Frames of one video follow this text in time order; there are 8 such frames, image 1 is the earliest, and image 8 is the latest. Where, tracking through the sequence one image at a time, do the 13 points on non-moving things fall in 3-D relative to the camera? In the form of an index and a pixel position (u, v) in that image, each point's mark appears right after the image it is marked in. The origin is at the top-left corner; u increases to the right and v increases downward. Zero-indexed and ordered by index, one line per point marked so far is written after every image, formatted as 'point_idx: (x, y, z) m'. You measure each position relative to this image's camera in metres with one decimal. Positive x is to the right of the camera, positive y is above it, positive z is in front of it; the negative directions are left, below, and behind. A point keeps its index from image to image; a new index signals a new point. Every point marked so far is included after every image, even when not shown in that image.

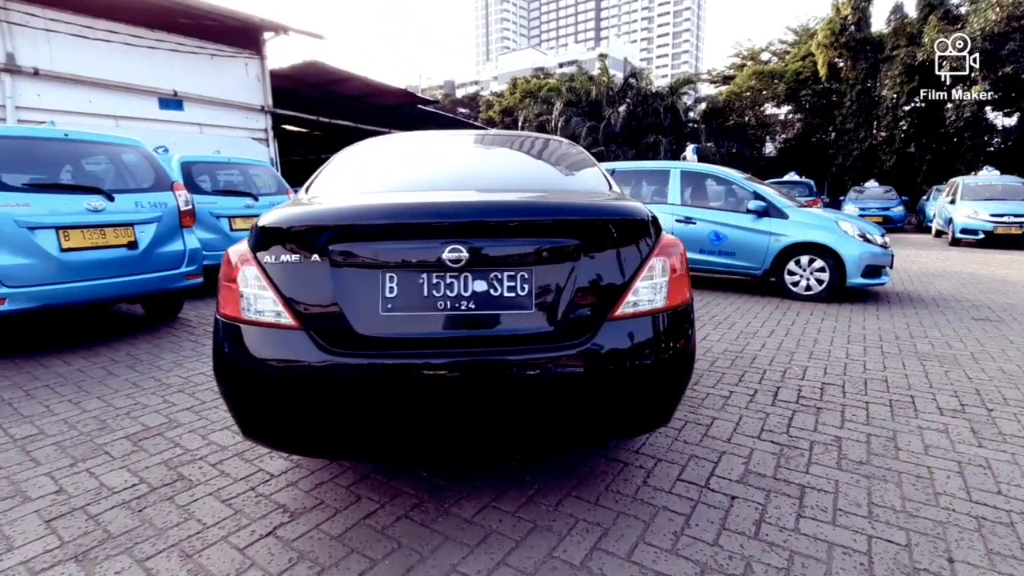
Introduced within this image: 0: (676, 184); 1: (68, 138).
0: (+2.3, +1.5, +7.4) m
1: (-4.1, +1.4, +4.8) m
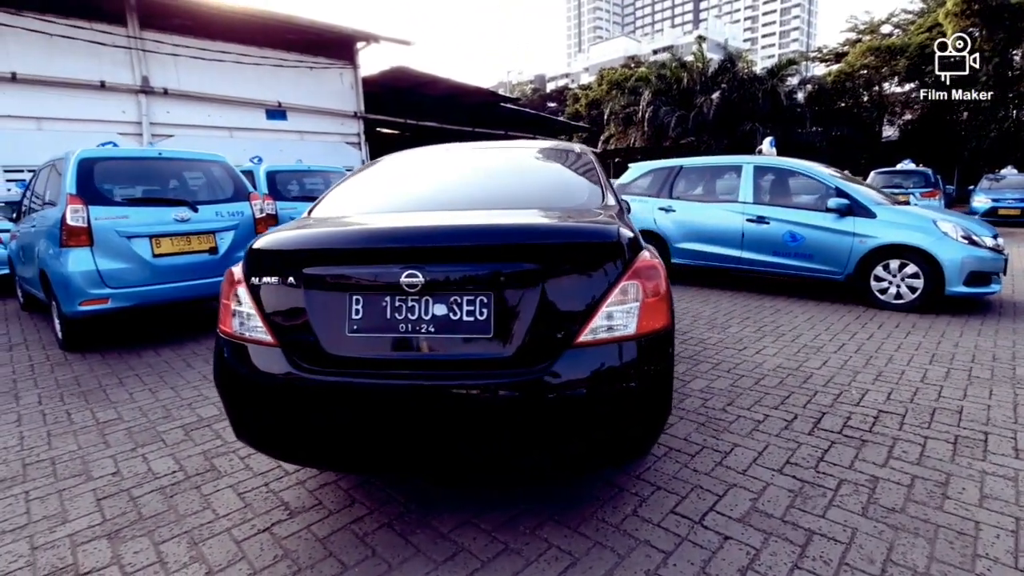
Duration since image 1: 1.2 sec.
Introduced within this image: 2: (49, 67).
0: (+3.1, +1.4, +6.9) m
1: (-3.7, +1.4, +5.4) m
2: (-9.5, +4.6, +10.8) m
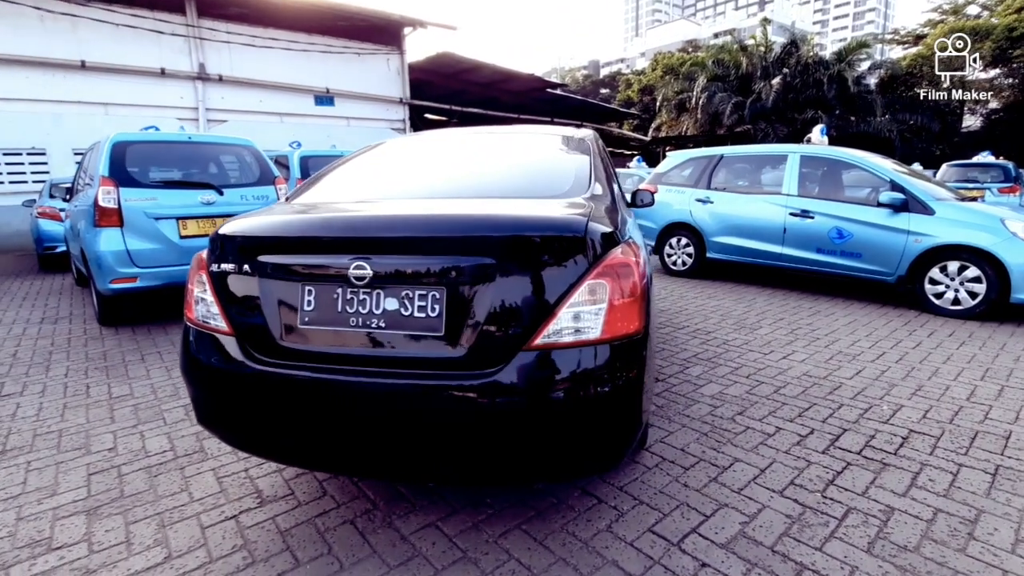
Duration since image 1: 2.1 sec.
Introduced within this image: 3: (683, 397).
0: (+3.5, +1.4, +6.4) m
1: (-3.4, +1.6, +5.6) m
2: (-8.6, +5.1, +11.4) m
3: (+1.1, -0.7, +3.4) m
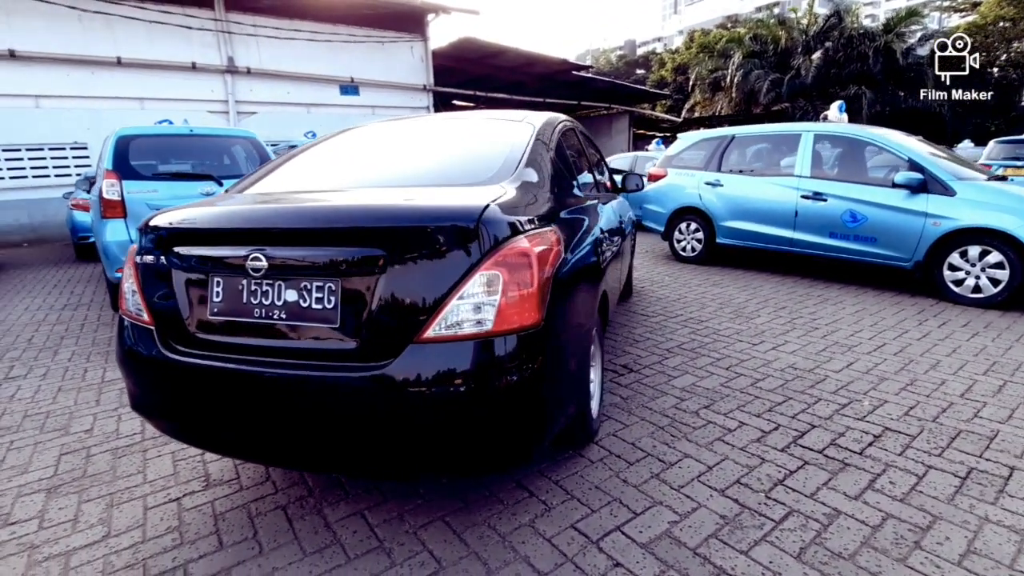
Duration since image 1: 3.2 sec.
0: (+3.4, +1.6, +6.0) m
1: (-3.5, +1.7, +5.7) m
2: (-8.3, +5.4, +11.8) m
3: (+0.9, -0.6, +3.3) m
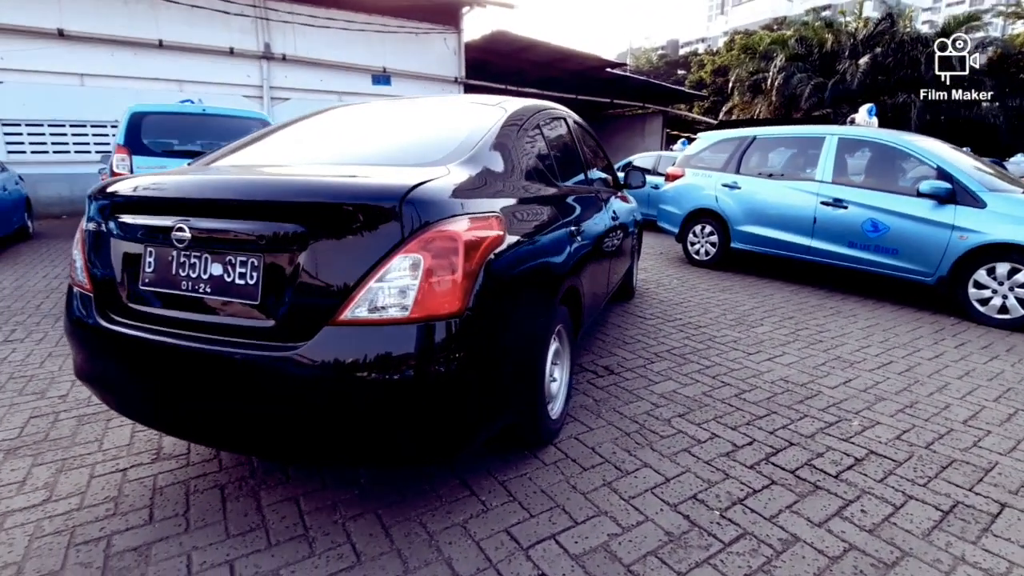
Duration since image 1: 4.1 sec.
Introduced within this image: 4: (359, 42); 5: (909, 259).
0: (+3.5, +1.5, +5.7) m
1: (-3.4, +2.0, +5.8) m
2: (-7.6, +5.9, +12.2) m
3: (+0.7, -0.6, +3.2) m
4: (-4.2, +6.8, +14.3) m
5: (+3.8, +0.3, +5.0) m
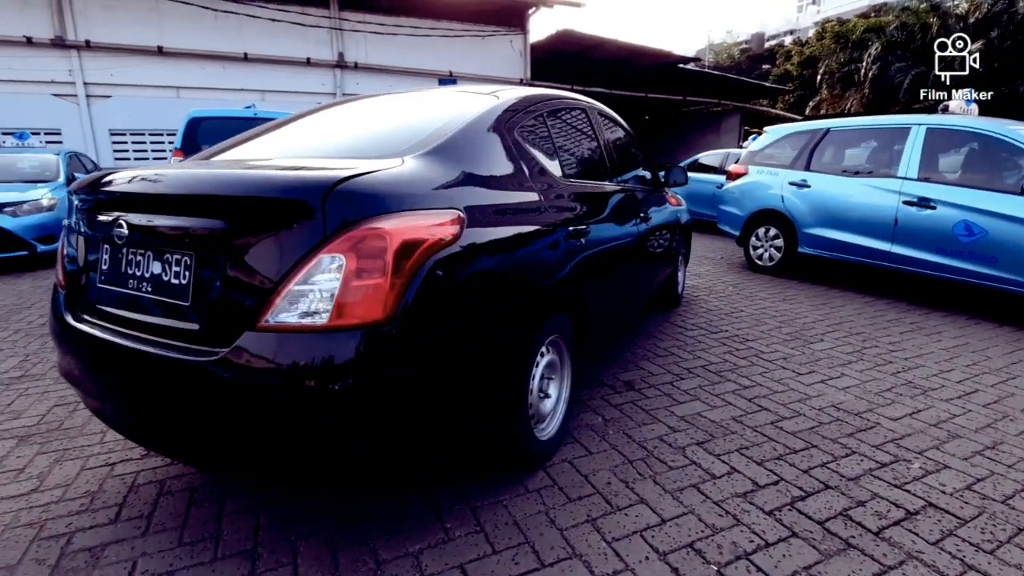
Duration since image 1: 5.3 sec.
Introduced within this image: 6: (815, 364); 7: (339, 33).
0: (+3.9, +1.3, +5.0) m
1: (-2.9, +2.0, +6.0) m
2: (-6.1, +6.0, +12.9) m
3: (+0.7, -0.7, +2.8) m
4: (-2.5, +6.8, +14.6) m
5: (+4.1, +0.2, +4.2) m
6: (+2.0, -0.5, +3.5) m
7: (-4.6, +6.7, +13.5) m
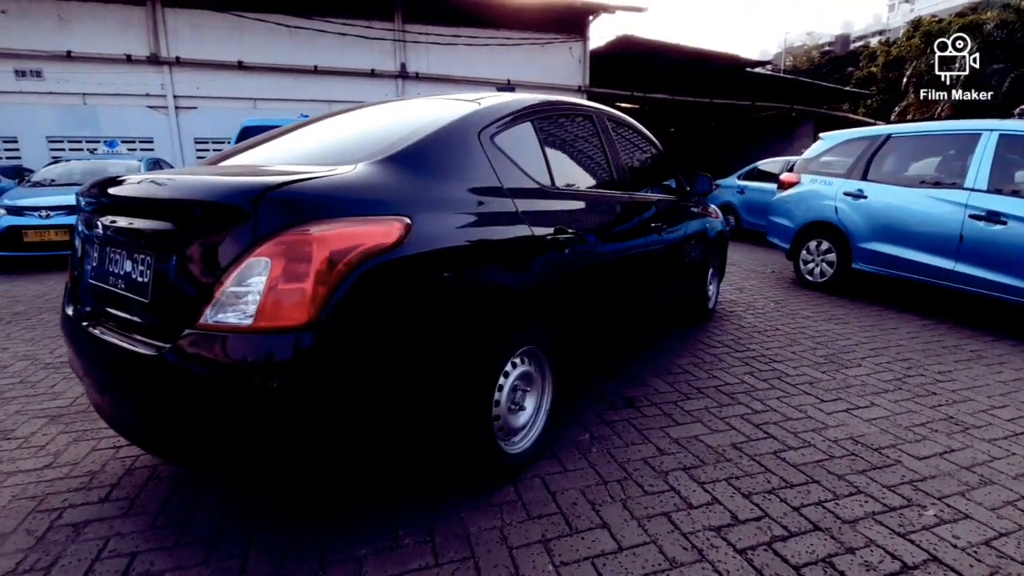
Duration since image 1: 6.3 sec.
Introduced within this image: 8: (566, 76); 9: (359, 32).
0: (+4.1, +1.1, +4.5) m
1: (-2.5, +2.0, +6.3) m
2: (-4.7, +6.0, +13.6) m
3: (+0.6, -0.8, +2.7) m
4: (-0.8, +6.6, +14.9) m
5: (+4.2, 0.0, +3.7) m
6: (+2.1, -0.6, +3.2) m
7: (-3.1, +6.6, +14.1) m
8: (+1.6, +6.5, +15.8) m
9: (-4.1, +6.8, +13.7) m
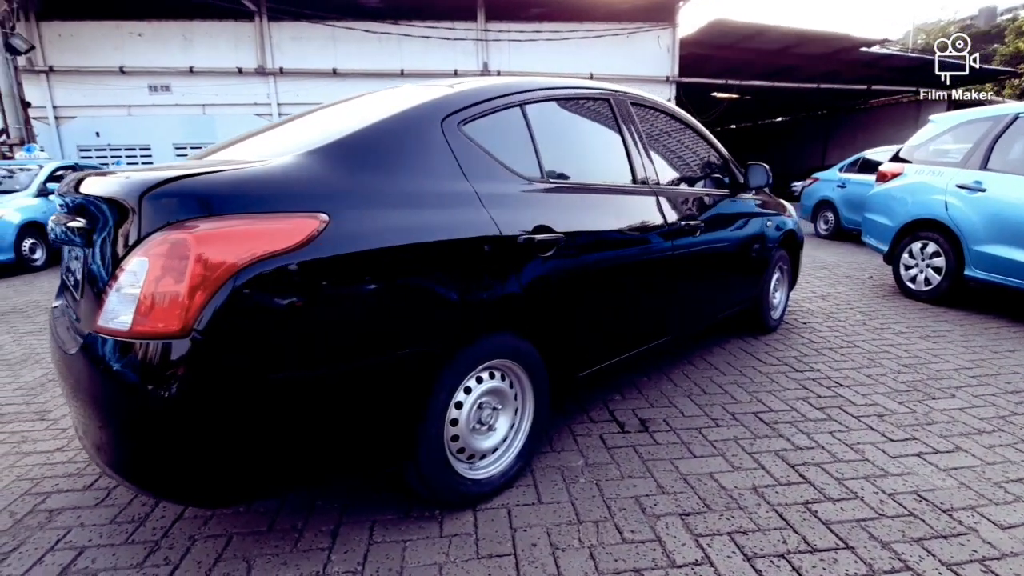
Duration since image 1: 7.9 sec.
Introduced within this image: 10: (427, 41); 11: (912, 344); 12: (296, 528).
0: (+4.4, +1.0, +3.5) m
1: (-1.8, +2.0, +6.5) m
2: (-2.6, +6.1, +14.0) m
3: (+0.6, -0.8, +2.3) m
4: (+1.4, +6.6, +14.5) m
5: (+4.2, -0.2, +2.7) m
6: (+2.1, -0.7, +2.6) m
7: (-0.9, +6.7, +14.1) m
8: (+4.0, +6.4, +15.0) m
9: (-1.9, +6.9, +14.0) m
10: (-2.5, +6.6, +13.9) m
11: (+2.9, -0.4, +3.8) m
12: (-0.8, -0.9, +1.9) m
